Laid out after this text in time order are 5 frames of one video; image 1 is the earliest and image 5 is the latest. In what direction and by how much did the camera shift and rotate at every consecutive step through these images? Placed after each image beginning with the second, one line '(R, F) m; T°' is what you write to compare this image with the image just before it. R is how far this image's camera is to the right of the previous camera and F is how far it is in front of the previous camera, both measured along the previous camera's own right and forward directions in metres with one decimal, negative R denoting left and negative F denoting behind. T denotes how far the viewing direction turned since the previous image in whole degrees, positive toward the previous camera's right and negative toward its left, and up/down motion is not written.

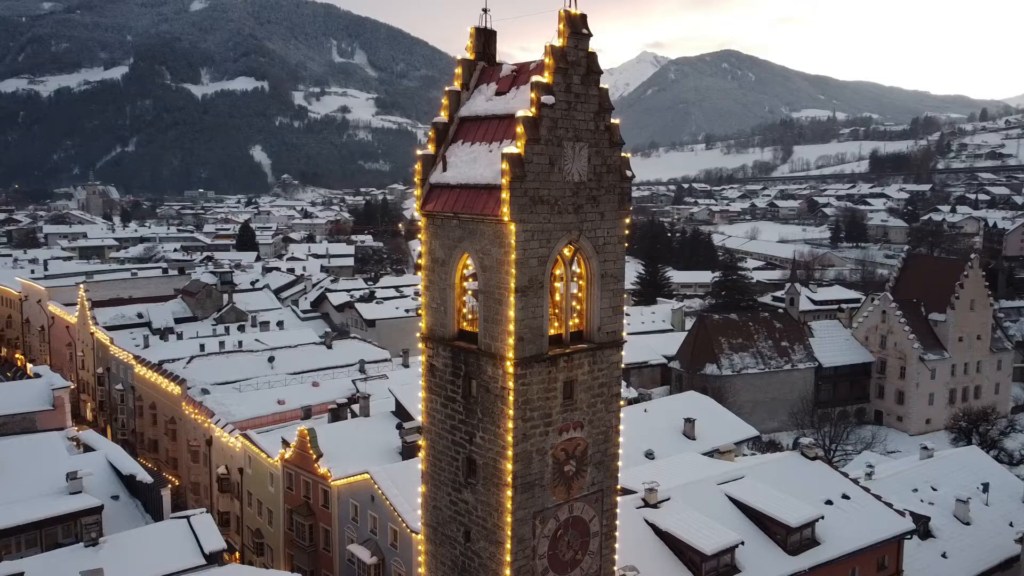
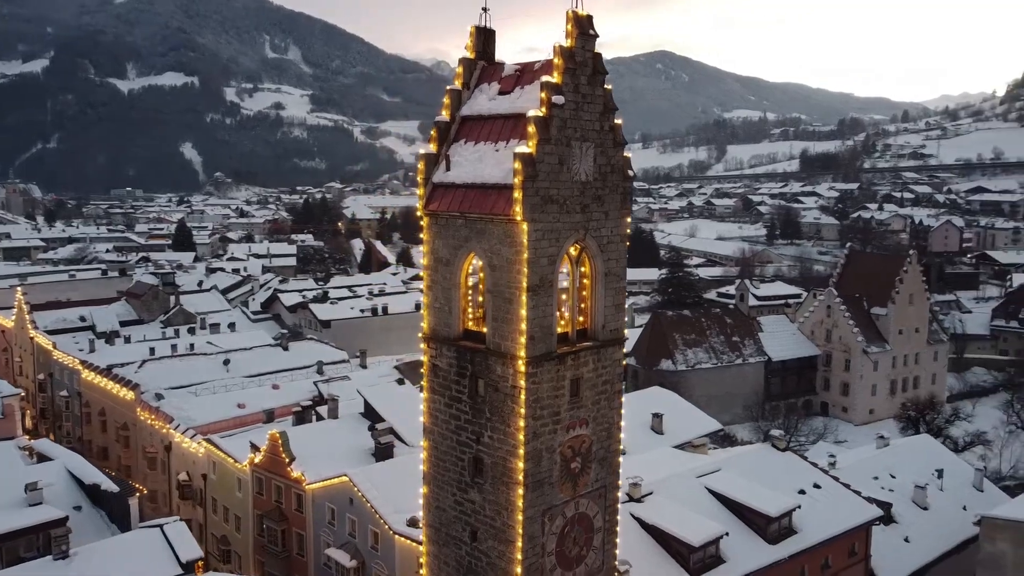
(-1.0, 0.0) m; +4°
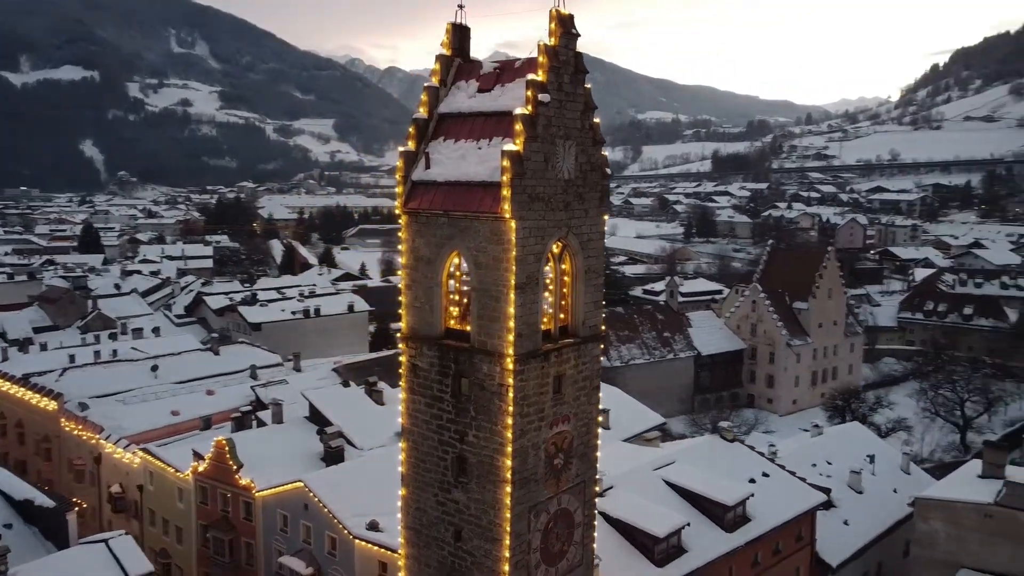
(-1.0, +0.1) m; +6°
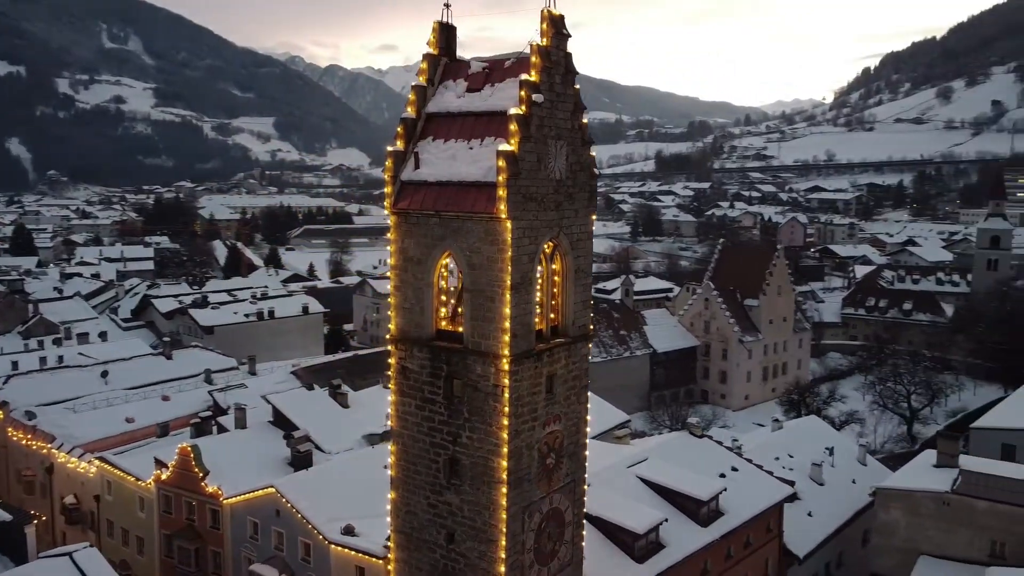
(-0.7, 0.0) m; +4°
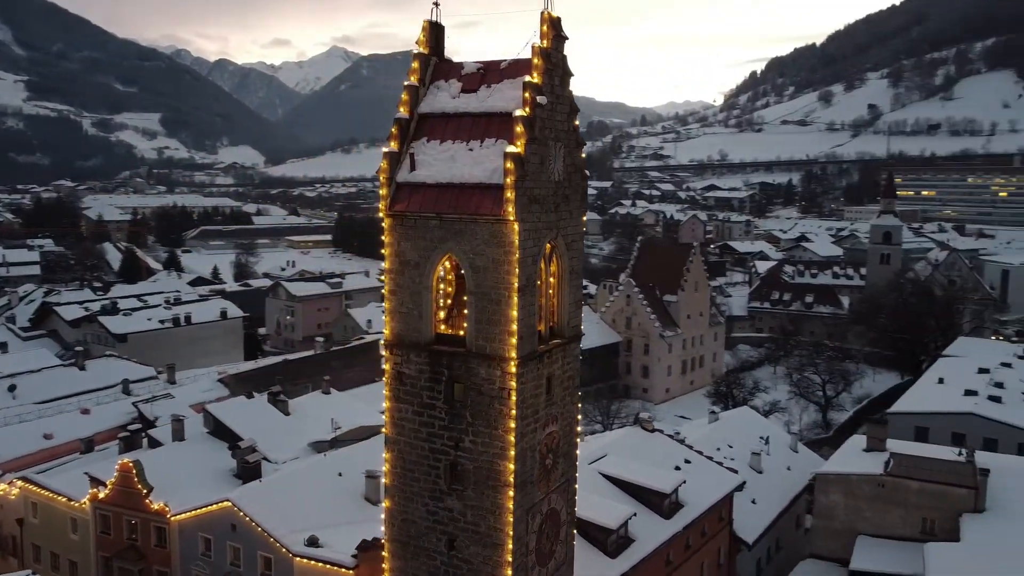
(-1.5, +0.1) m; +7°
